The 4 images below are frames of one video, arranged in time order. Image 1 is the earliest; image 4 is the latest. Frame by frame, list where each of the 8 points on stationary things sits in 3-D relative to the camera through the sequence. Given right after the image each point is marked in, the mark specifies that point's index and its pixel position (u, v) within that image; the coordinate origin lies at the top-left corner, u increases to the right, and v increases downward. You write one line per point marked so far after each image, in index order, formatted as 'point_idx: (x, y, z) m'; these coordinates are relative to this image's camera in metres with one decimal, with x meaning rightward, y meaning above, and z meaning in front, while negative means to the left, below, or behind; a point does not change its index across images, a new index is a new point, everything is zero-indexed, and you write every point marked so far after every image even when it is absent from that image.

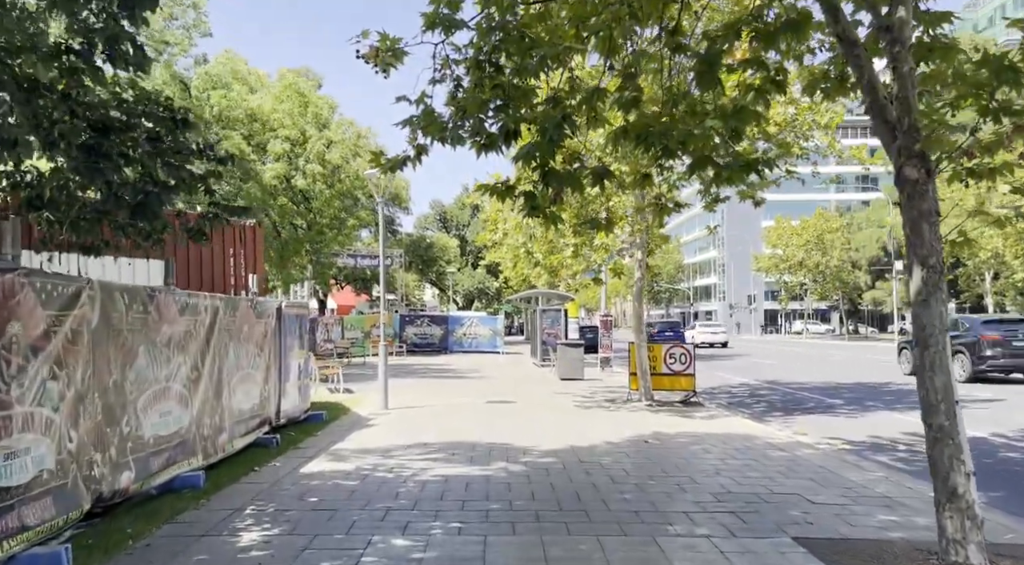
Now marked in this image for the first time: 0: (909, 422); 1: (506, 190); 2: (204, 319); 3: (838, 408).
0: (+6.6, -2.3, +14.6) m
1: (-0.1, +0.9, +8.4) m
2: (-3.1, -0.4, +9.1) m
3: (+6.3, -2.4, +17.1) m
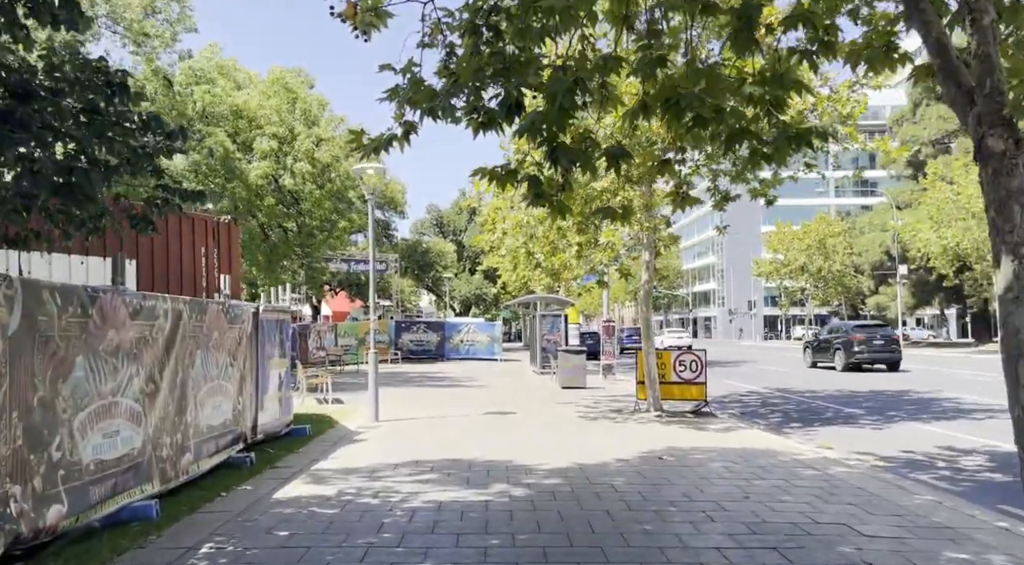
0: (+6.6, -2.3, +13.5) m
1: (-0.1, +0.9, +7.3) m
2: (-3.1, -0.4, +8.0) m
3: (+6.3, -2.5, +16.1) m
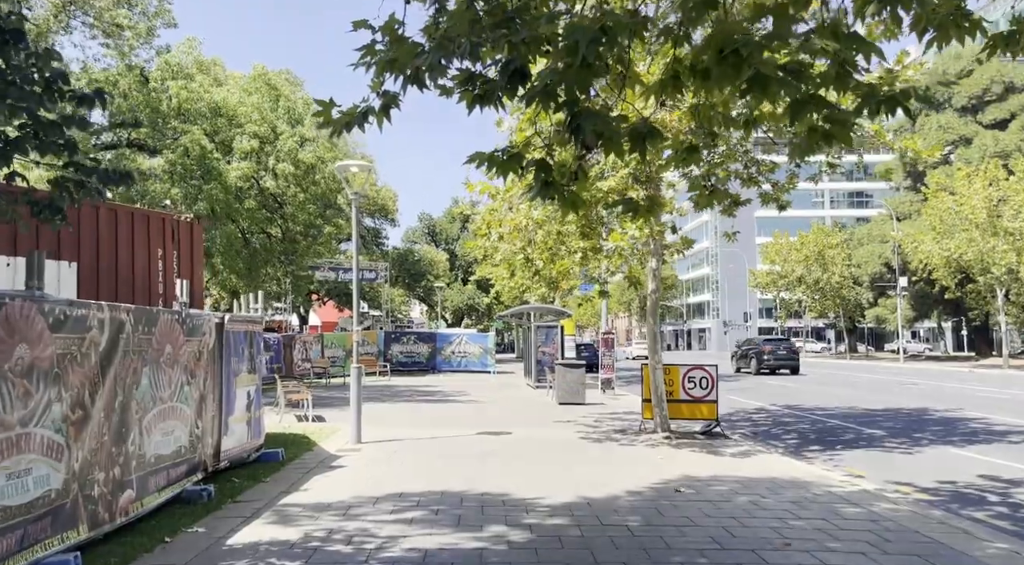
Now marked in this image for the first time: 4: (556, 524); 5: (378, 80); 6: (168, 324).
0: (+6.5, -2.5, +12.3) m
1: (0.0, +0.8, +6.0) m
2: (-3.1, -0.4, +6.7) m
3: (+6.2, -2.6, +14.8) m
4: (+0.4, -2.1, +7.7) m
5: (-0.9, +1.3, +5.8) m
6: (-3.2, -0.4, +8.3) m
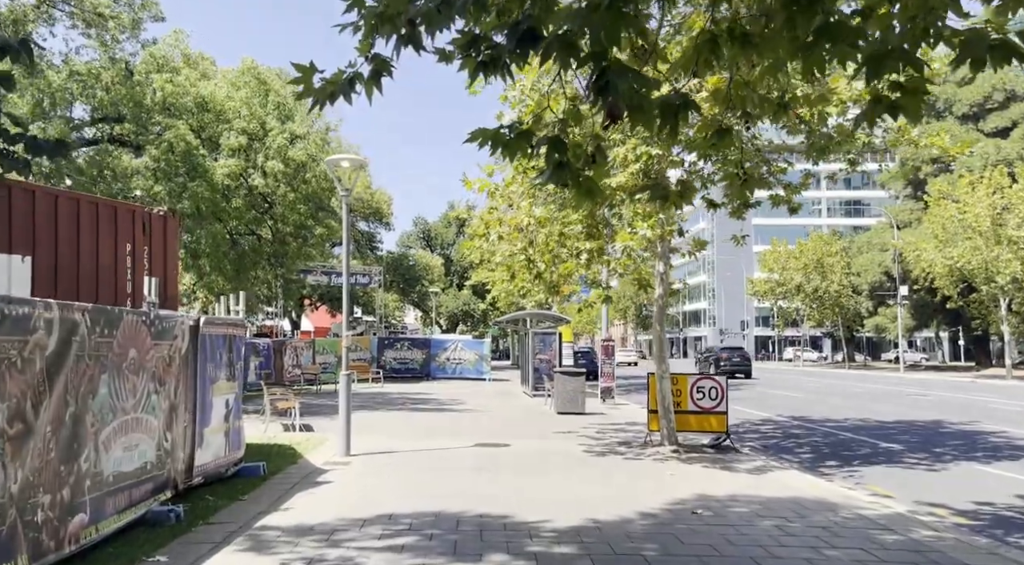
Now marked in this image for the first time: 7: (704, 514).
0: (+6.5, -2.6, +11.5) m
1: (0.0, +0.9, +5.2) m
2: (-3.1, -0.4, +5.9) m
3: (+6.2, -2.7, +14.0) m
4: (+0.4, -2.1, +6.9) m
5: (-0.8, +1.4, +5.0) m
6: (-3.2, -0.4, +7.4) m
7: (+1.9, -2.3, +8.7) m
